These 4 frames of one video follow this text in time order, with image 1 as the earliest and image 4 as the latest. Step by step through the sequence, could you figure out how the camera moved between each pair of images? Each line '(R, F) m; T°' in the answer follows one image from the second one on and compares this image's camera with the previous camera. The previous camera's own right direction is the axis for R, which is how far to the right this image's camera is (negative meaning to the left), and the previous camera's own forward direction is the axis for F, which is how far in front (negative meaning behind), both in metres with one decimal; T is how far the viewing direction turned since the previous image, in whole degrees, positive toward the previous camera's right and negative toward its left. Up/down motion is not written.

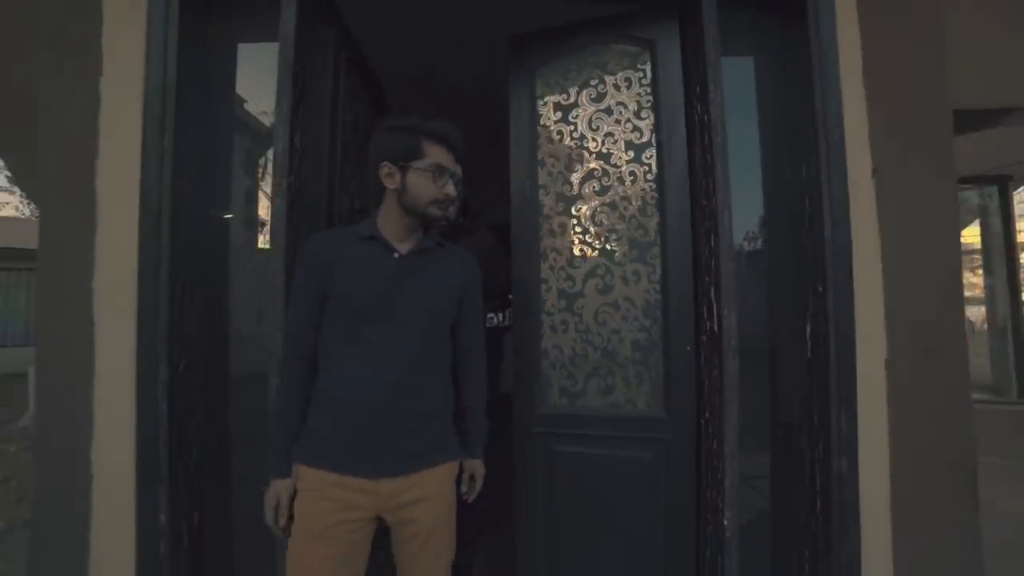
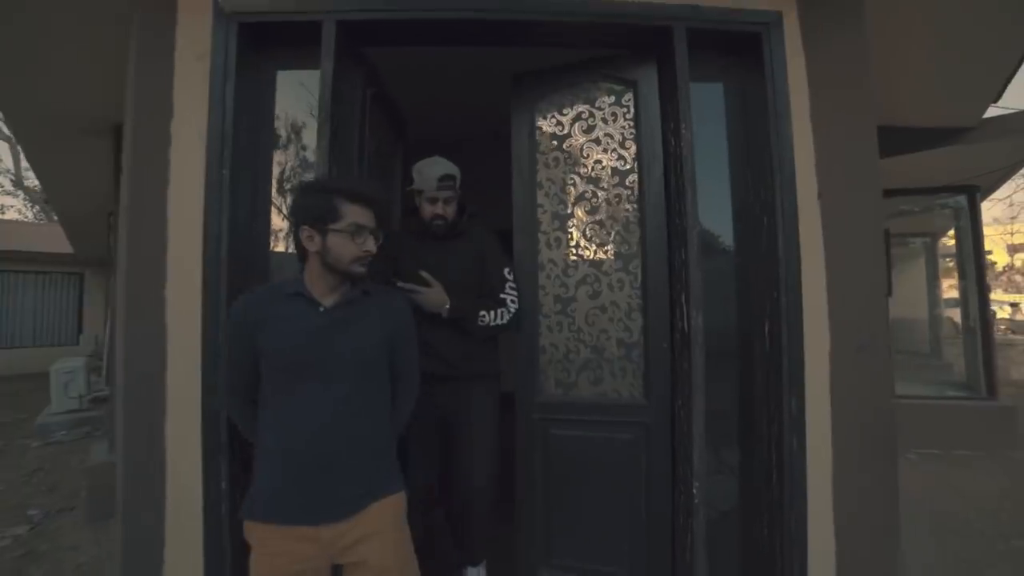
(0.0, -0.3) m; 0°
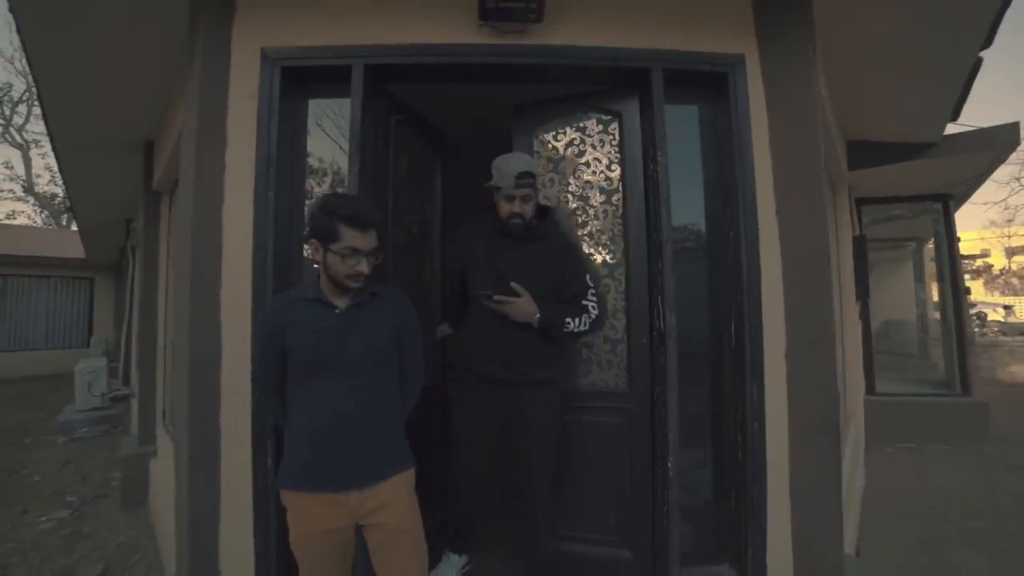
(0.0, -0.3) m; 0°
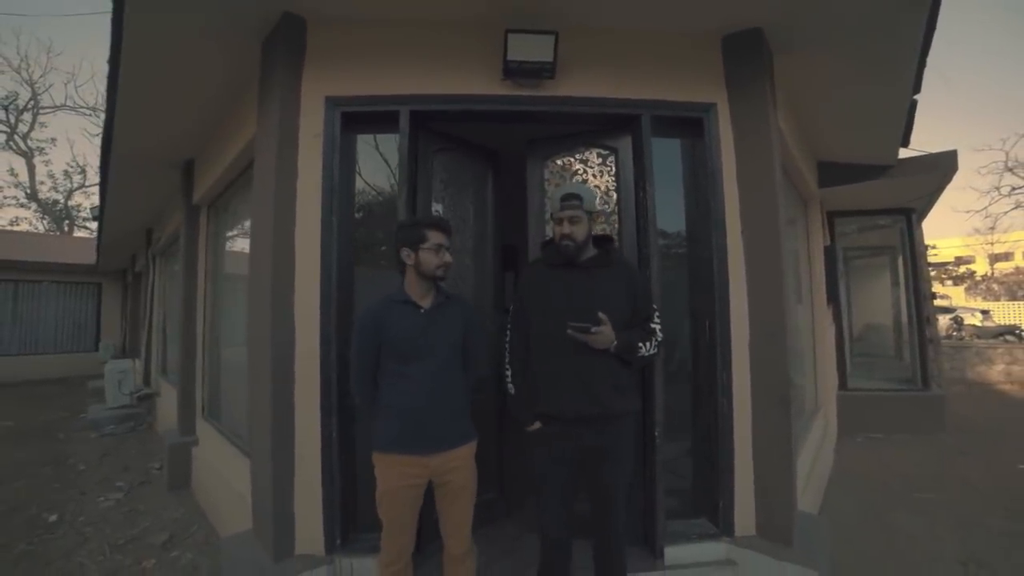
(-0.1, -0.5) m; +1°
